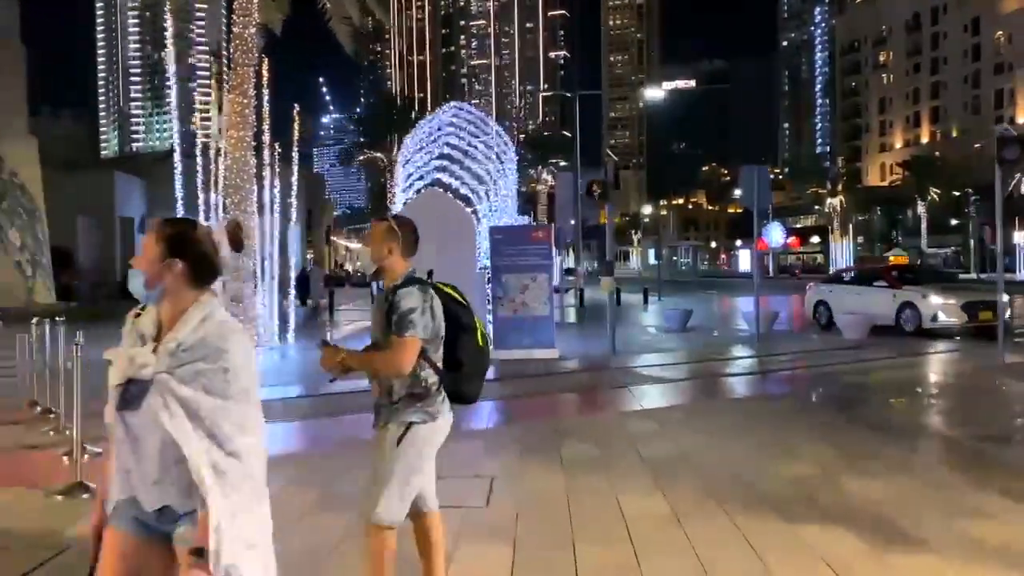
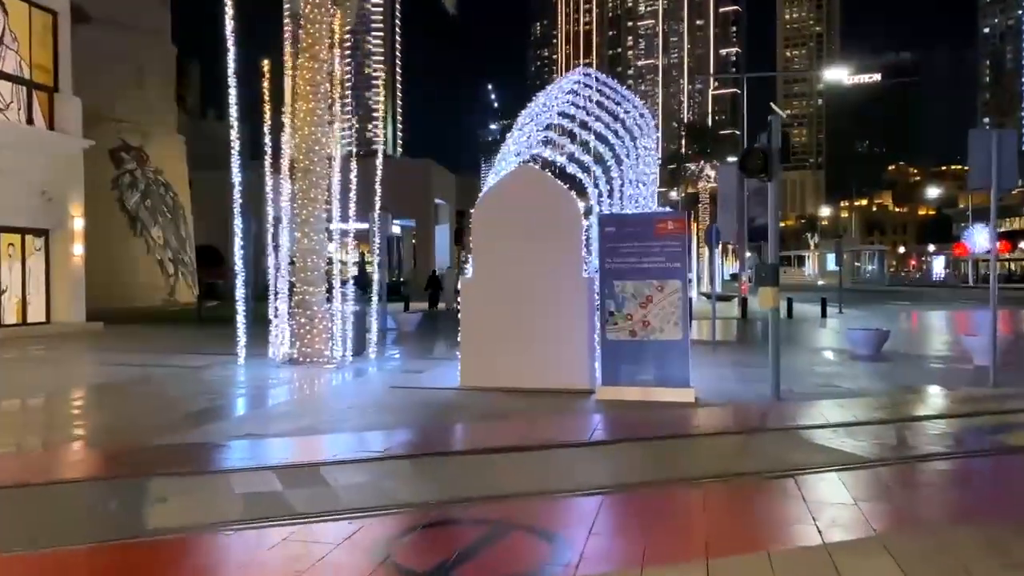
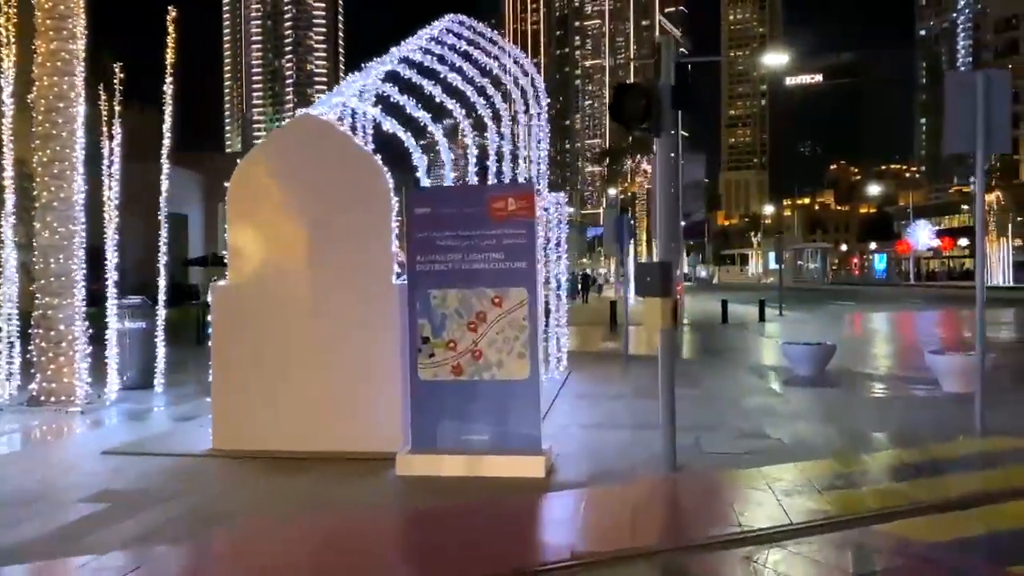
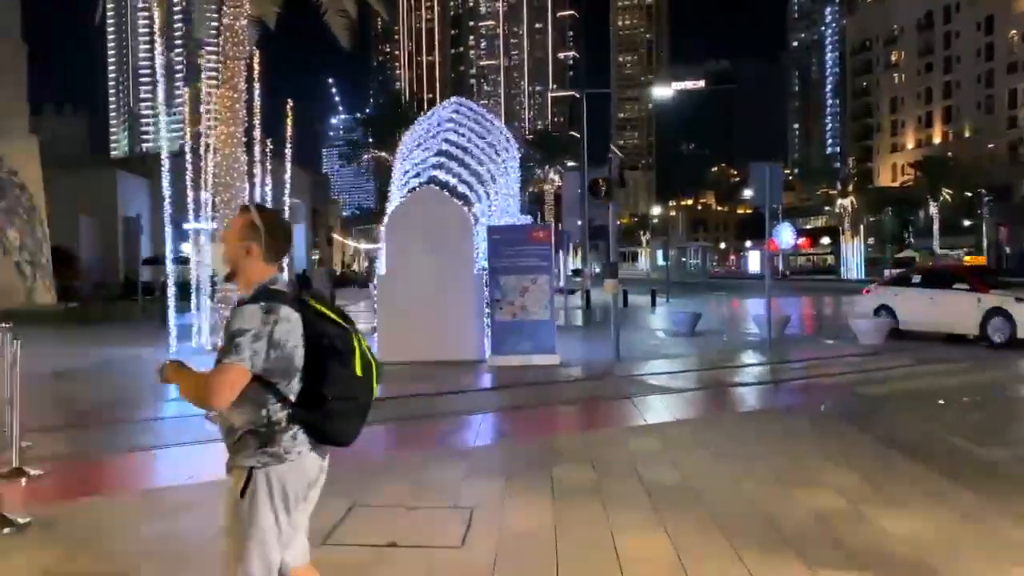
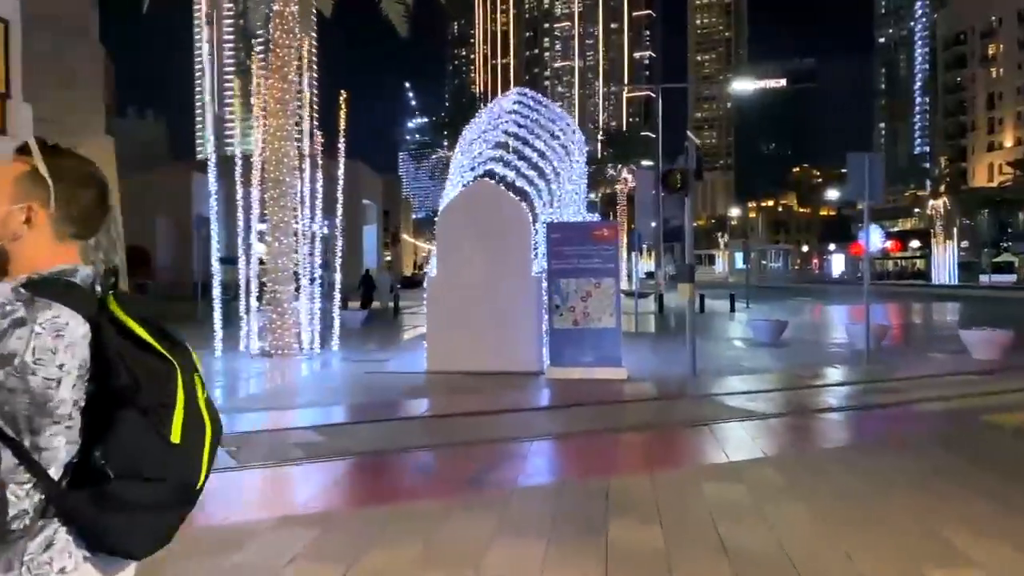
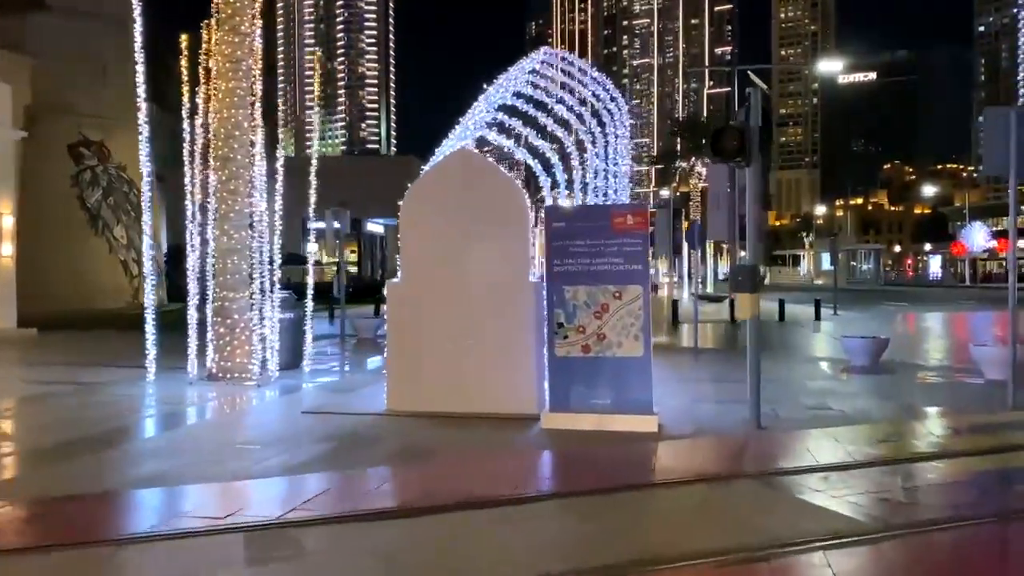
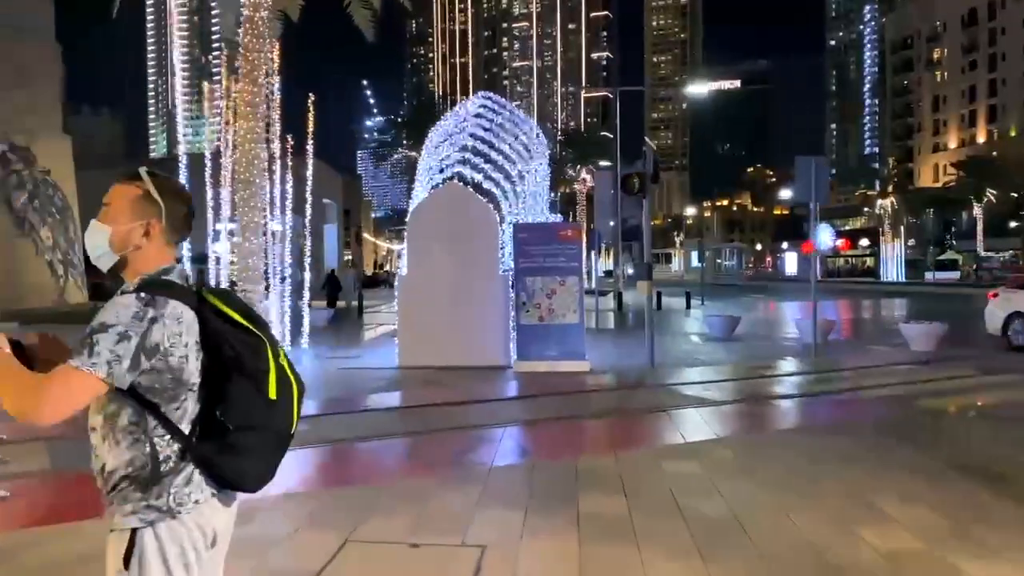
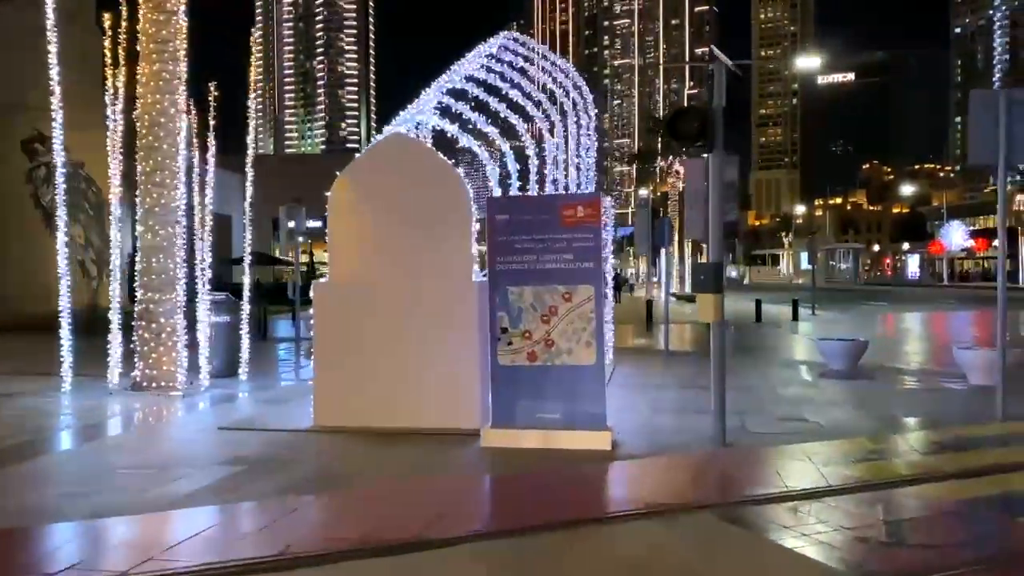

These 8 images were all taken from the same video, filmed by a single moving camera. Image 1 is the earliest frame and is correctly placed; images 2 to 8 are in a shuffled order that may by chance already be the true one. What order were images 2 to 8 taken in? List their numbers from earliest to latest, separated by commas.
4, 7, 5, 2, 6, 8, 3
